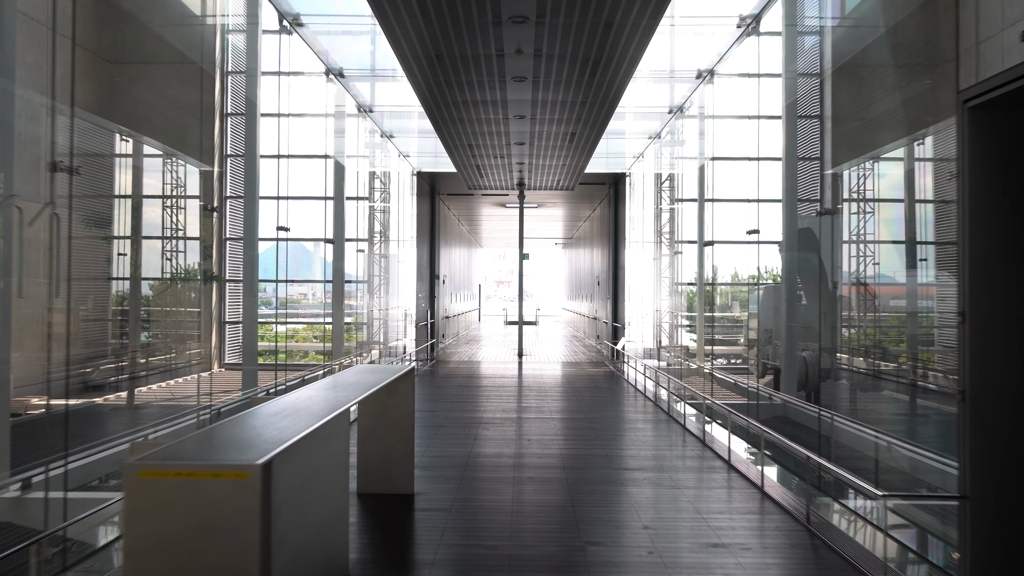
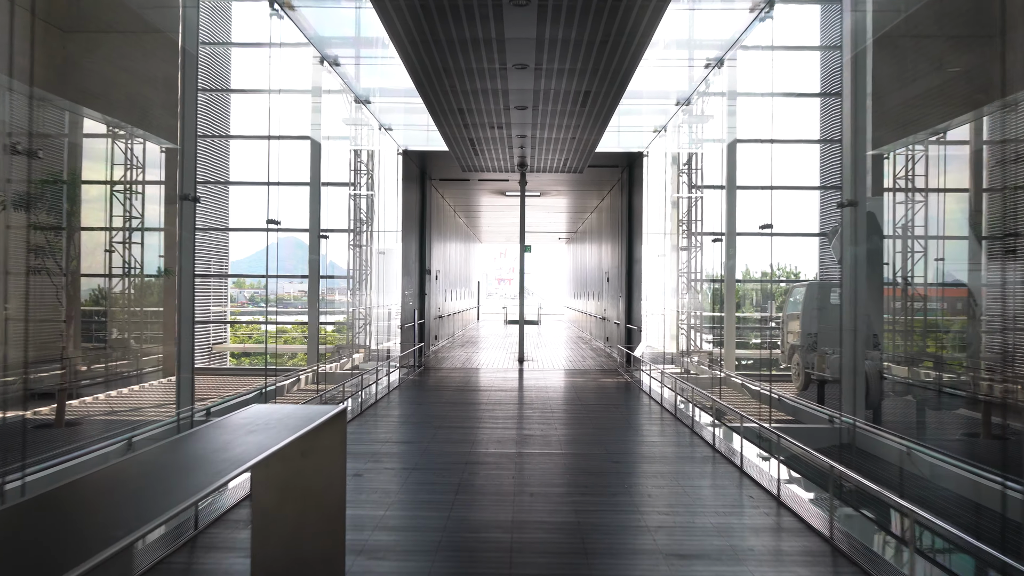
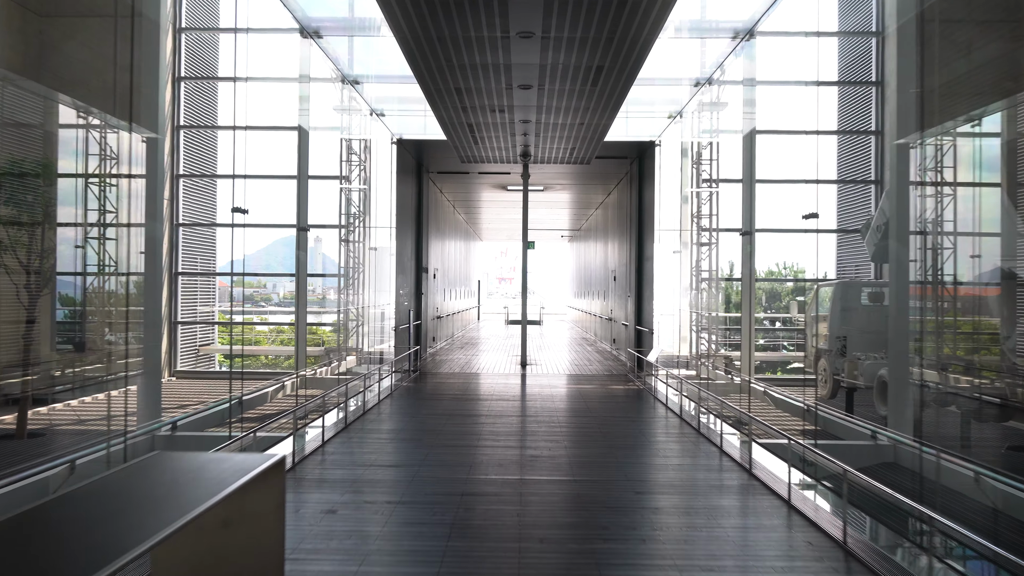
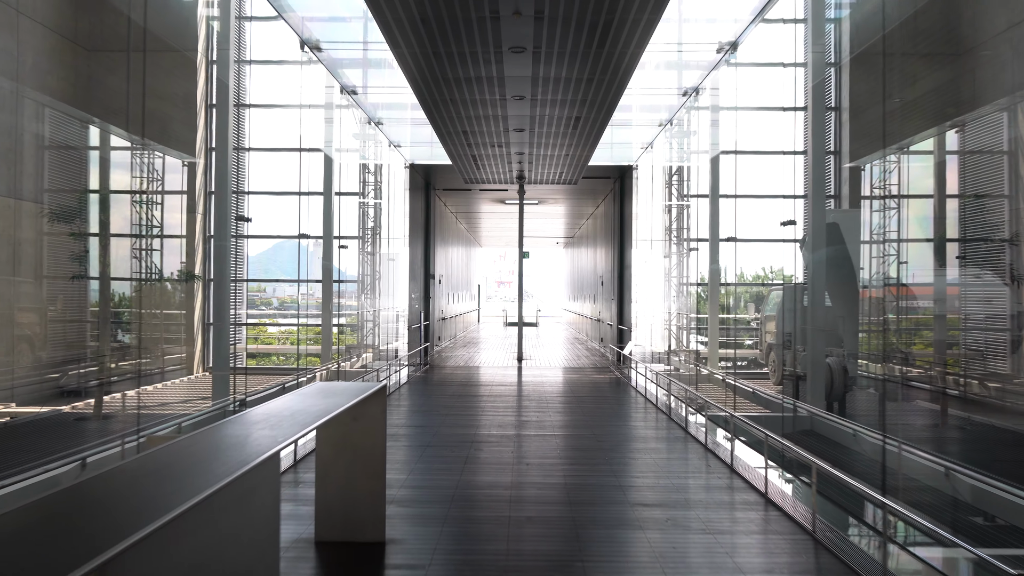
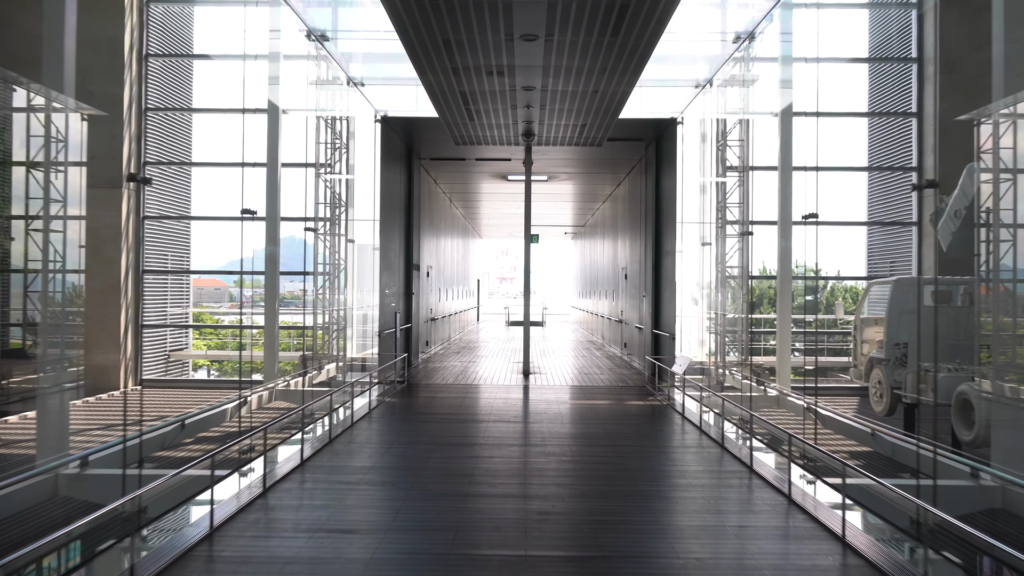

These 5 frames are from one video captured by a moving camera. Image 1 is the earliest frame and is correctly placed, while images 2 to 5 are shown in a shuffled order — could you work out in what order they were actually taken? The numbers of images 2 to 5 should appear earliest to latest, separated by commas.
4, 2, 3, 5
